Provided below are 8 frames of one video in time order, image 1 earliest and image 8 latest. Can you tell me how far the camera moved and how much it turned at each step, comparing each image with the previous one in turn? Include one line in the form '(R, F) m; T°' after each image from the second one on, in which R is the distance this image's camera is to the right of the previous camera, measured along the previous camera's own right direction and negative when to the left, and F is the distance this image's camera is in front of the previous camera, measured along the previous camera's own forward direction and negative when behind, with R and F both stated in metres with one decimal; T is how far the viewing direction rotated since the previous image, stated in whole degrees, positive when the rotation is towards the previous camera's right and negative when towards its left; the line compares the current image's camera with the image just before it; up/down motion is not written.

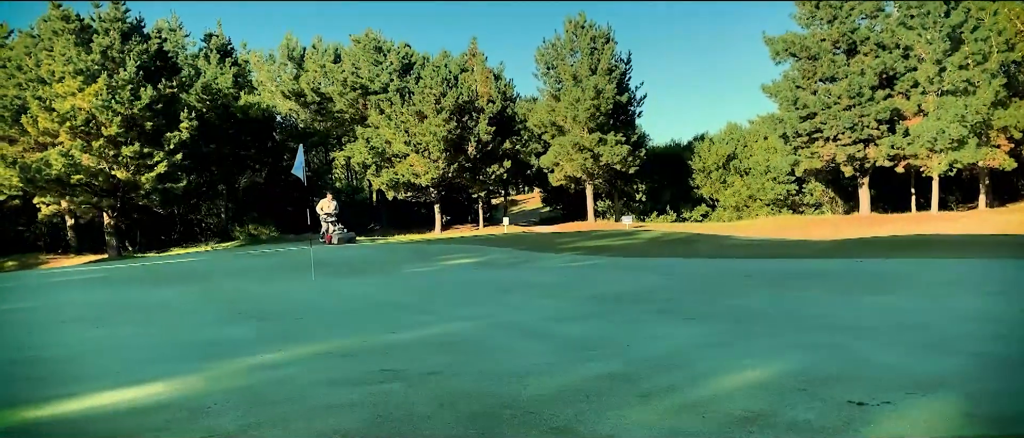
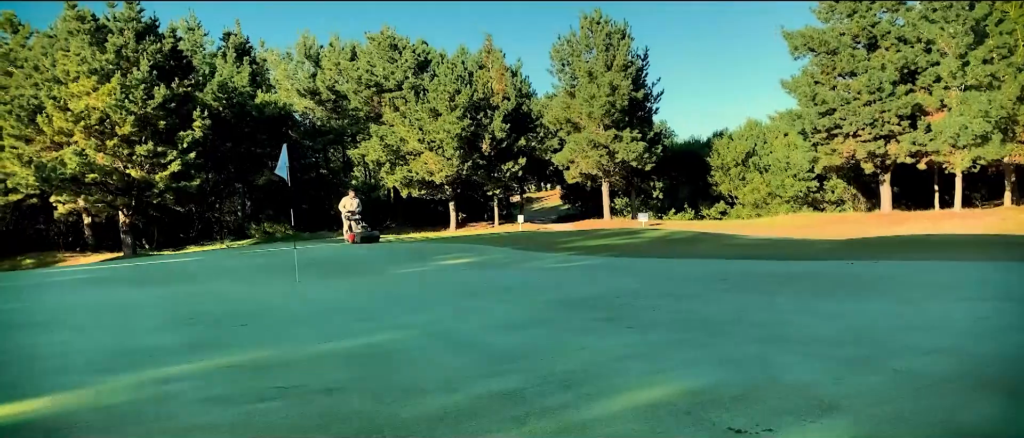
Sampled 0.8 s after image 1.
(+0.4, +0.2) m; -2°
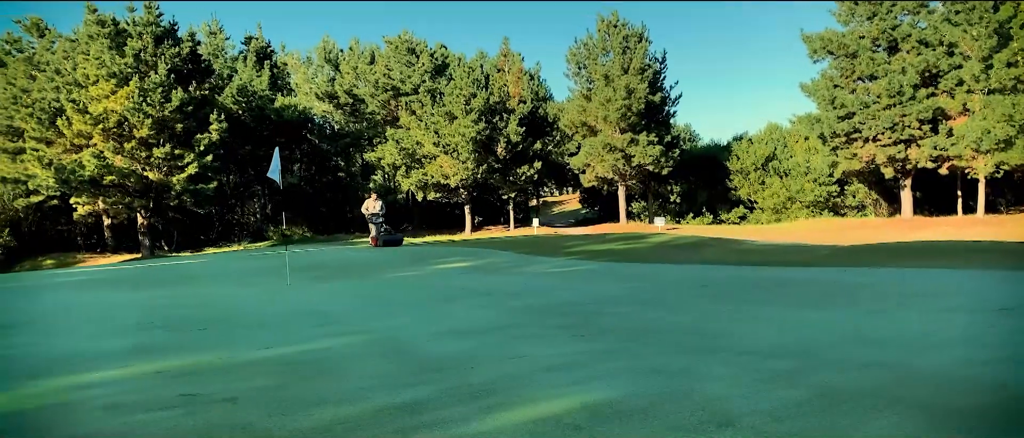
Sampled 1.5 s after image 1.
(+0.4, 0.0) m; -2°
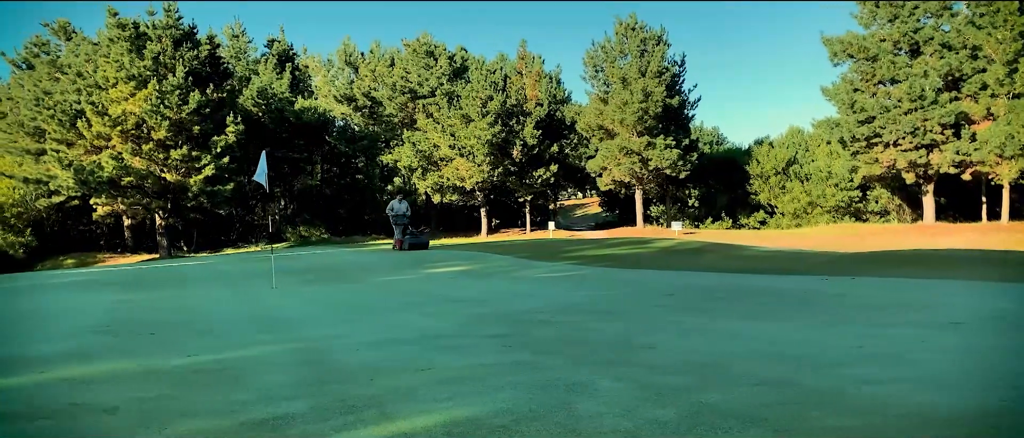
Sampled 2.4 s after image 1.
(+0.5, 0.0) m; -2°
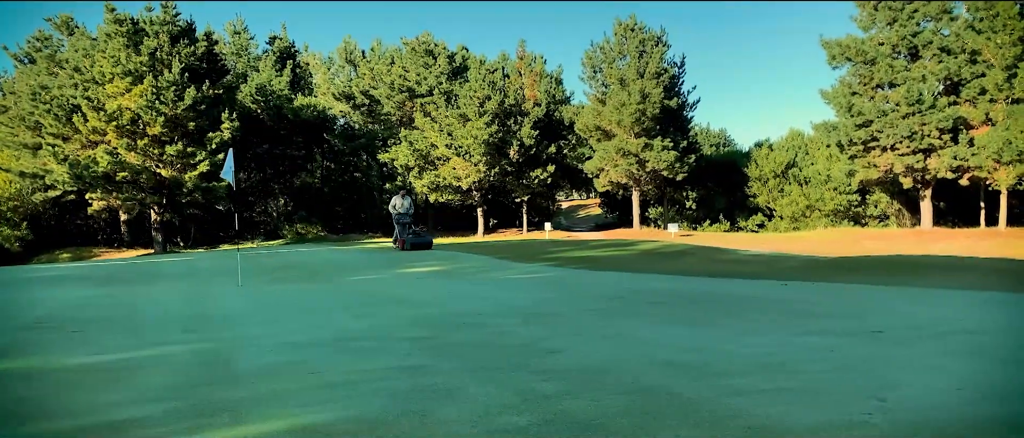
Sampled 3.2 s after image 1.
(+0.5, 0.0) m; 0°
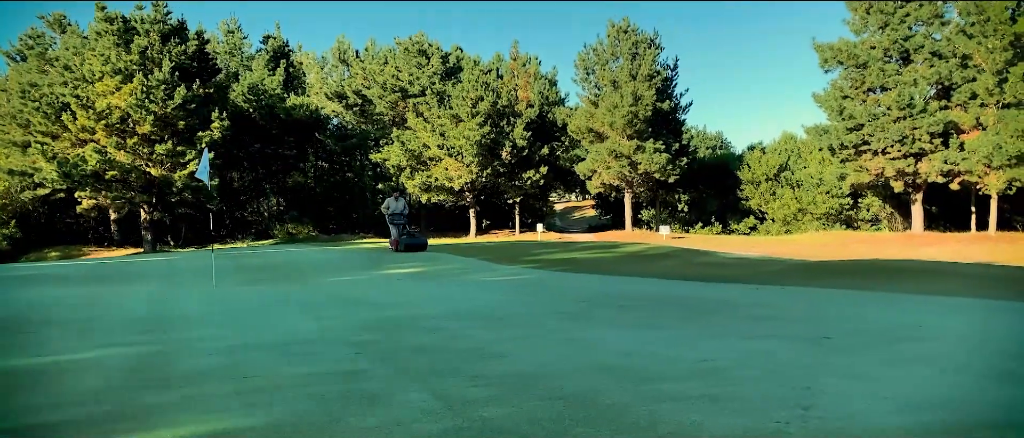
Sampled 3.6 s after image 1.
(+0.2, 0.0) m; 0°
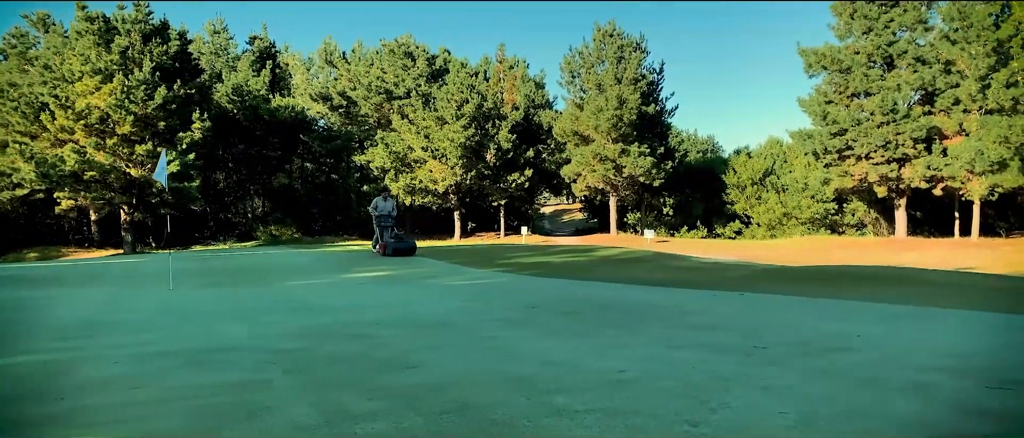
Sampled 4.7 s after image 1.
(+0.3, +0.1) m; +1°
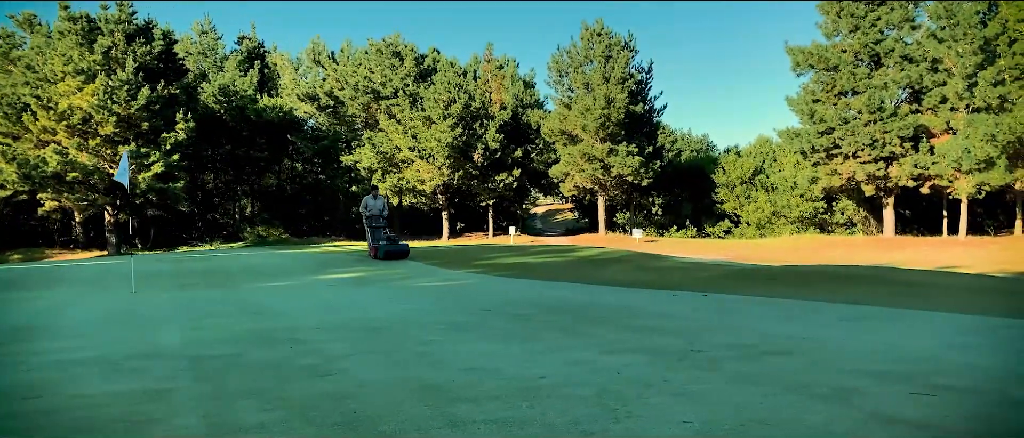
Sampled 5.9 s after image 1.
(+0.3, +0.1) m; +1°
